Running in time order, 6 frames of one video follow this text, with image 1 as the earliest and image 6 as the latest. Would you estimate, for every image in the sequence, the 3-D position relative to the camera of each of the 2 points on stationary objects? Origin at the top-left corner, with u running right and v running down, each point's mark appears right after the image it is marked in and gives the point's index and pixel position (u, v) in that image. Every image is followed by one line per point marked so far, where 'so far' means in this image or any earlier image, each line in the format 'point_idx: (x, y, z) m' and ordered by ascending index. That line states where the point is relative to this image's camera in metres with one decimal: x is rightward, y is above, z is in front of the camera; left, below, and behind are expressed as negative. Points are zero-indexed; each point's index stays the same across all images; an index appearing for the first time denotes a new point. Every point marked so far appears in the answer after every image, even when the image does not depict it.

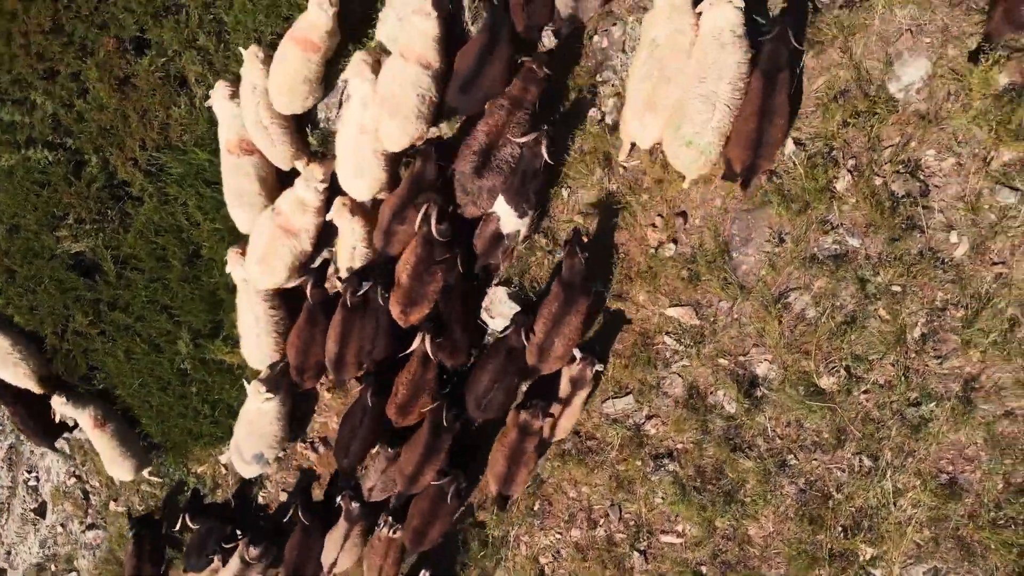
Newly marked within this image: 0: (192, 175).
0: (-2.1, +0.8, +5.2) m
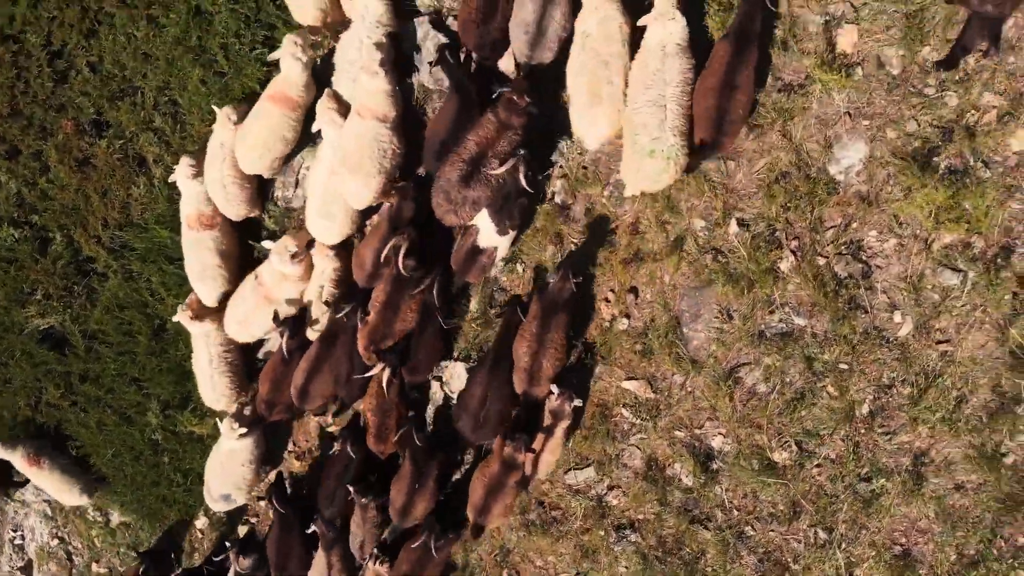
0: (-2.4, +0.2, +5.2) m
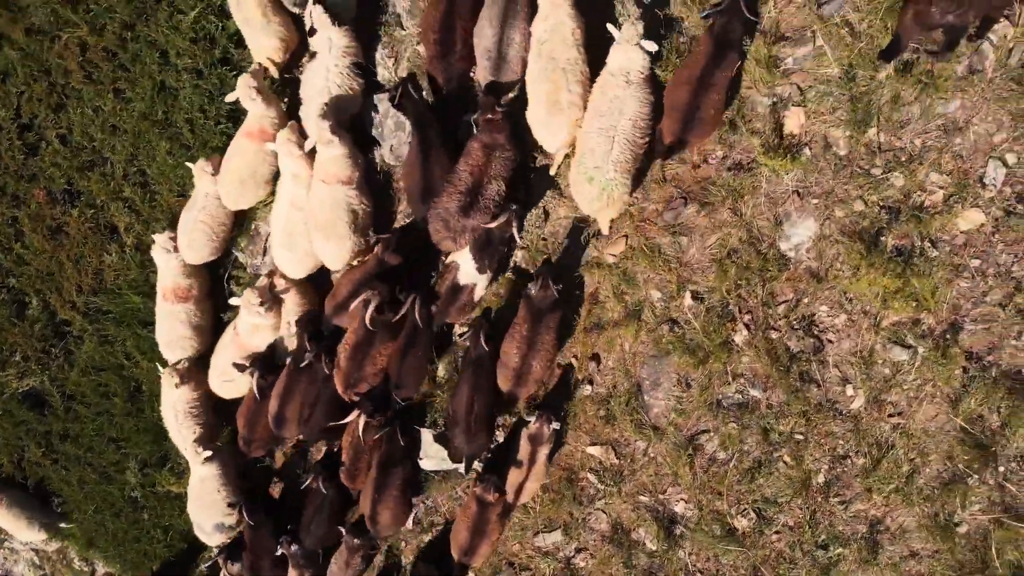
0: (-2.6, -0.2, +5.3) m
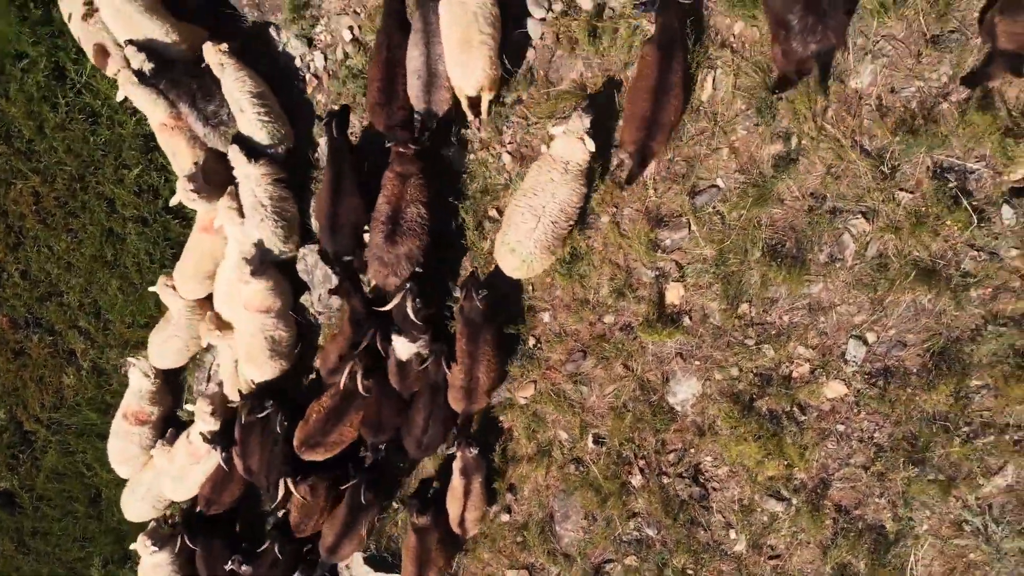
0: (-3.1, -1.0, +5.7) m
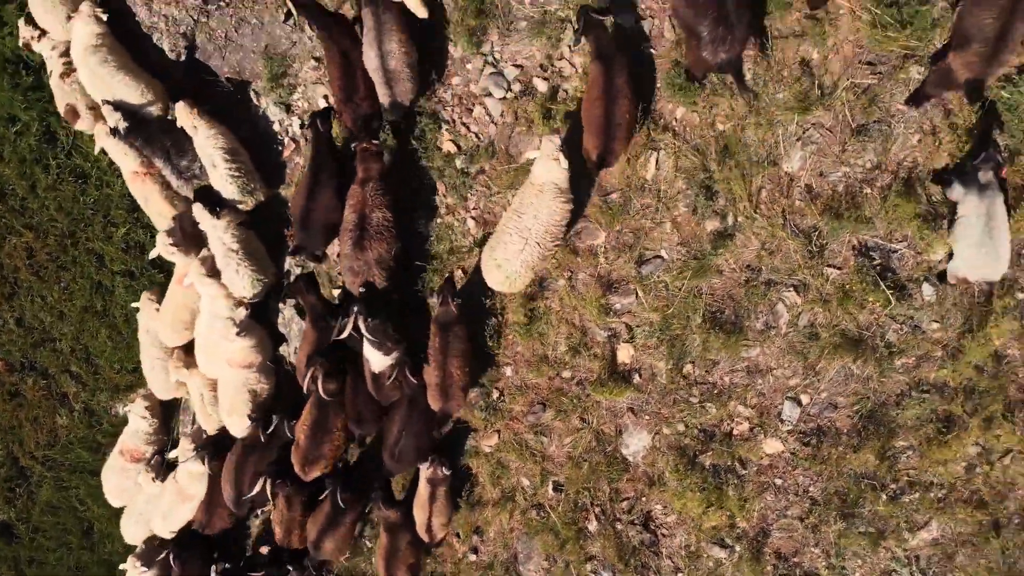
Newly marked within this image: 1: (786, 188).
0: (-3.3, -1.4, +6.0) m
1: (+1.4, +0.5, +3.9) m
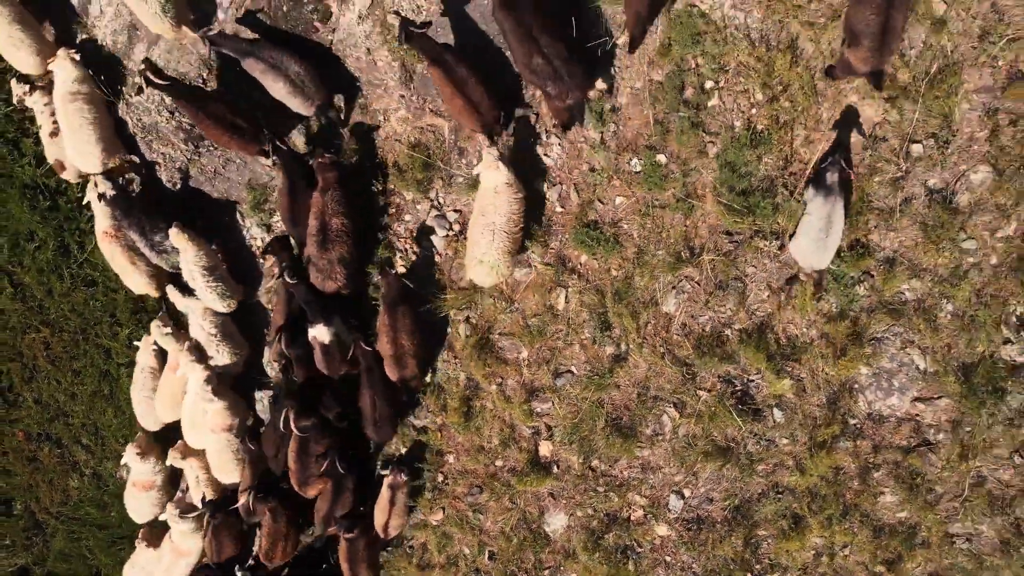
0: (-3.7, -2.1, +6.9) m
1: (+0.9, -0.2, +4.8) m
